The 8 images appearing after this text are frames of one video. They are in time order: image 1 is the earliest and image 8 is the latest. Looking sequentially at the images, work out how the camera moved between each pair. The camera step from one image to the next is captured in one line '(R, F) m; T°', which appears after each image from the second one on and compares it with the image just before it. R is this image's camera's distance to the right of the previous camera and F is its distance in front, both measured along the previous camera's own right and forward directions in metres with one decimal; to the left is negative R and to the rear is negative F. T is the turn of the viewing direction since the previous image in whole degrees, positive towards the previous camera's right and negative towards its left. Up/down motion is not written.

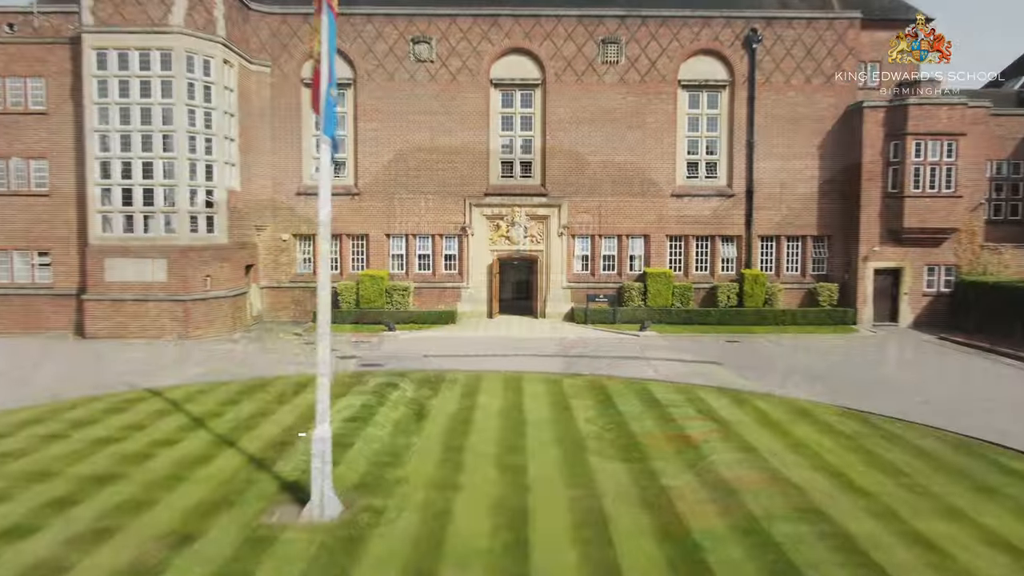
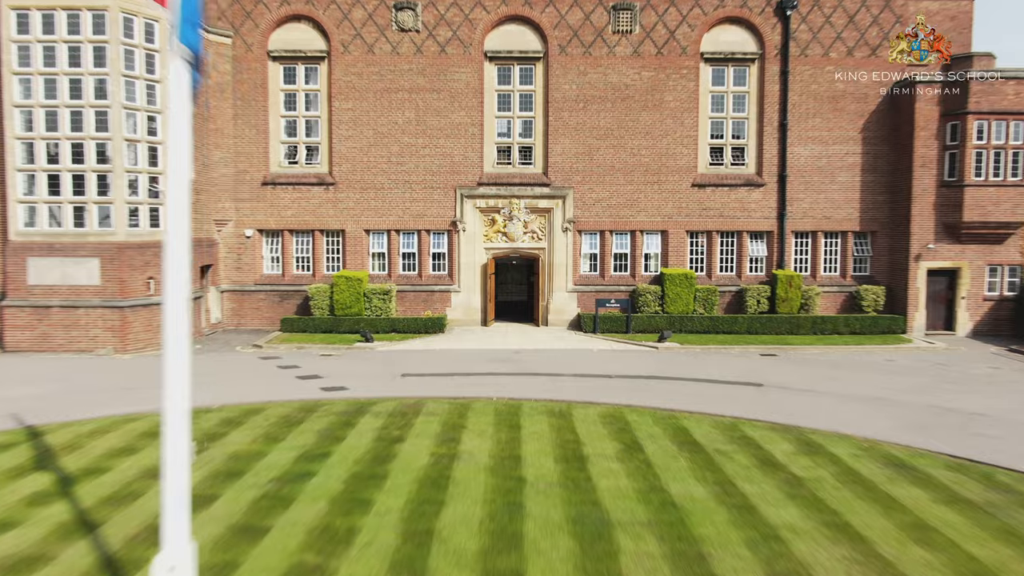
(+0.1, +3.4) m; 0°
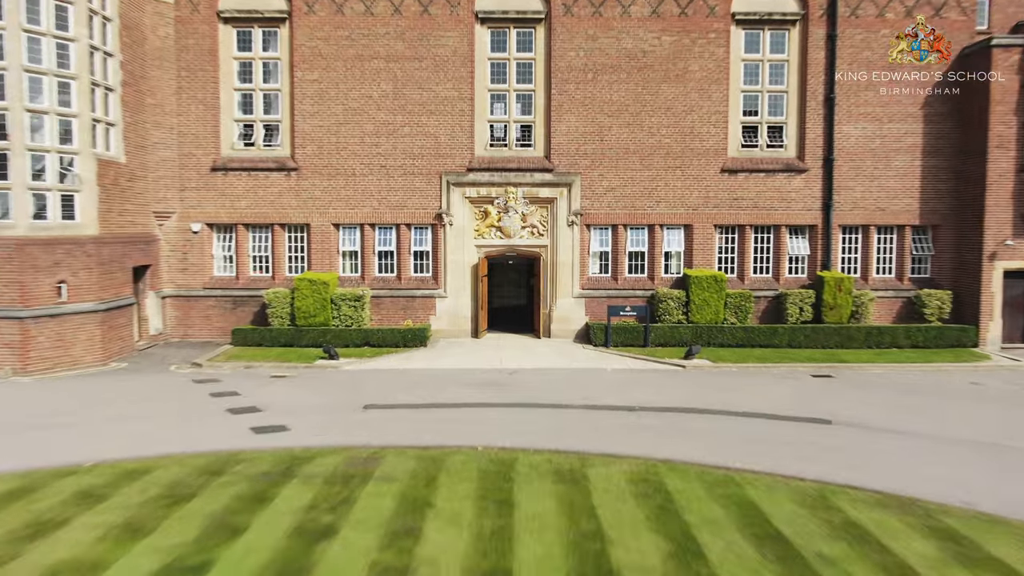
(+0.1, +3.6) m; 0°
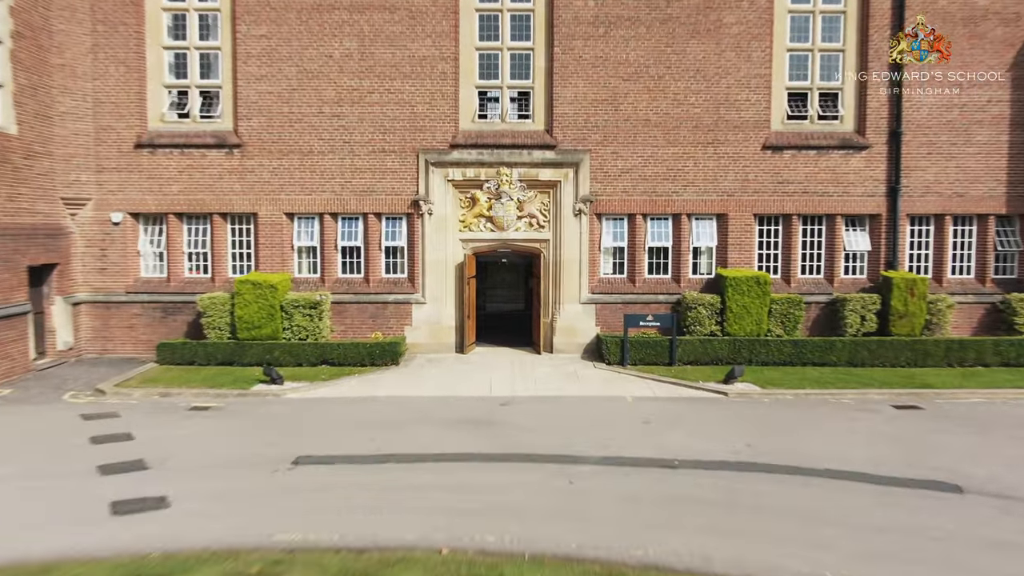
(+0.1, +3.7) m; 0°
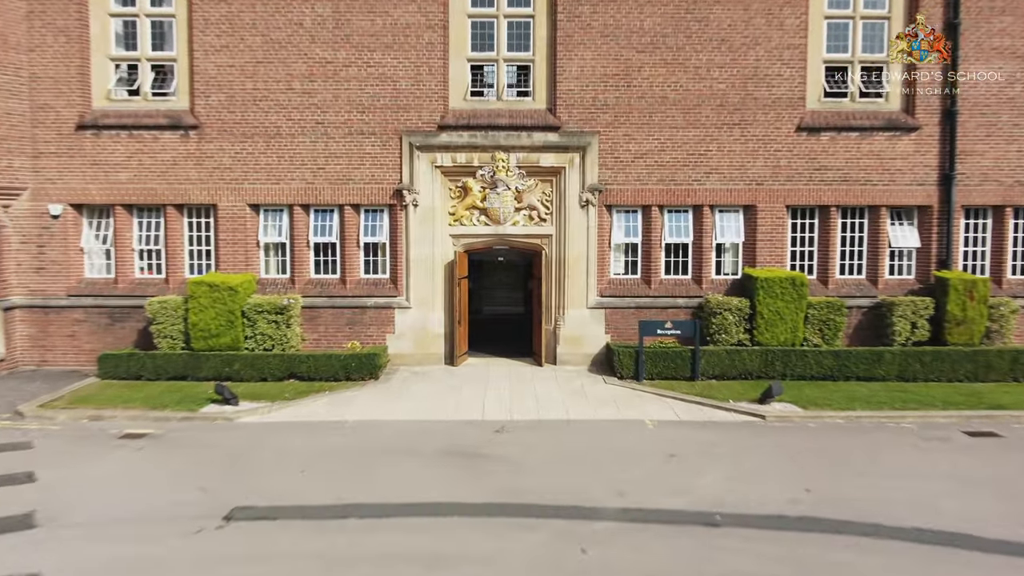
(0.0, +2.0) m; 0°
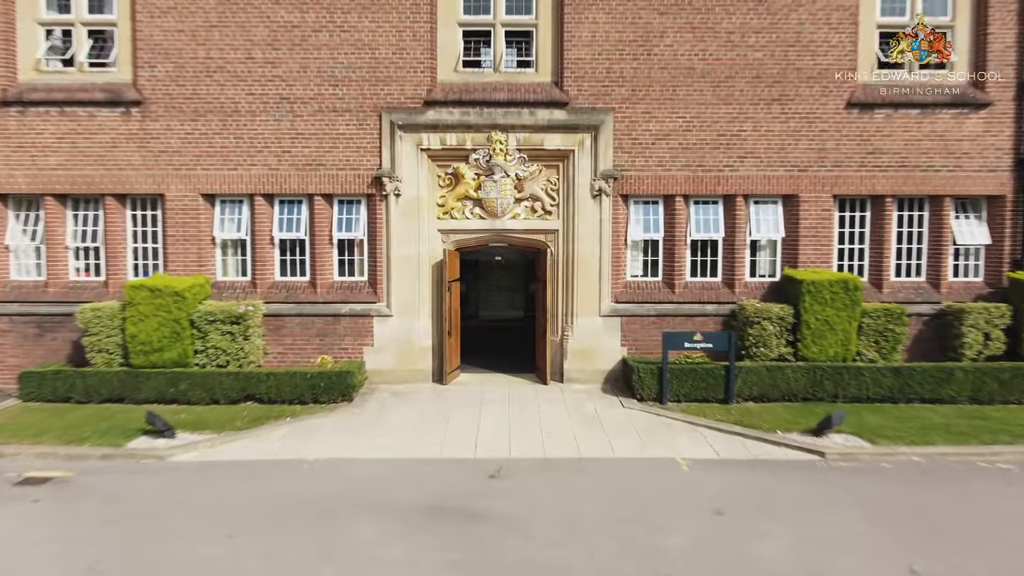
(0.0, +2.1) m; 0°
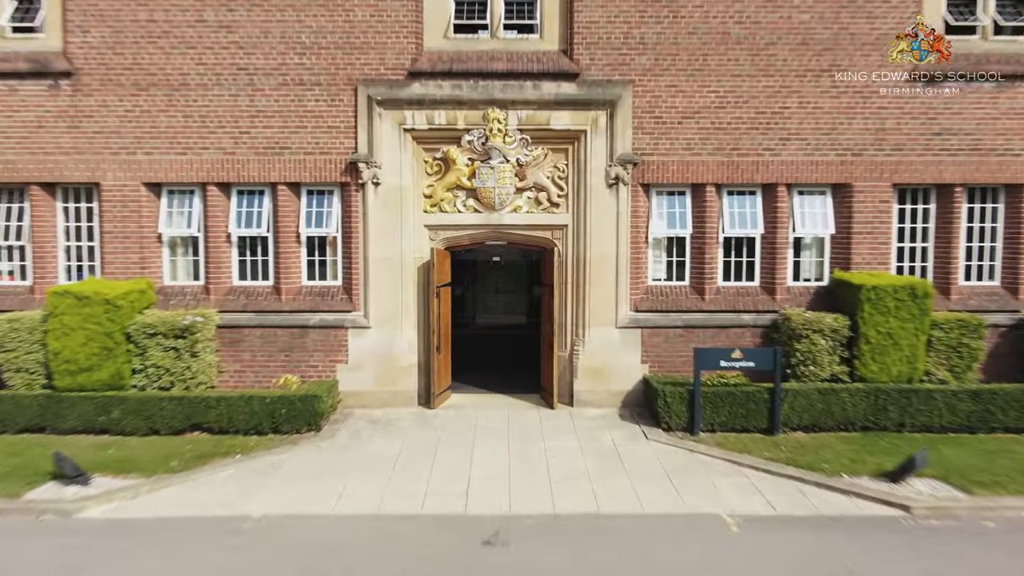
(0.0, +1.9) m; 0°
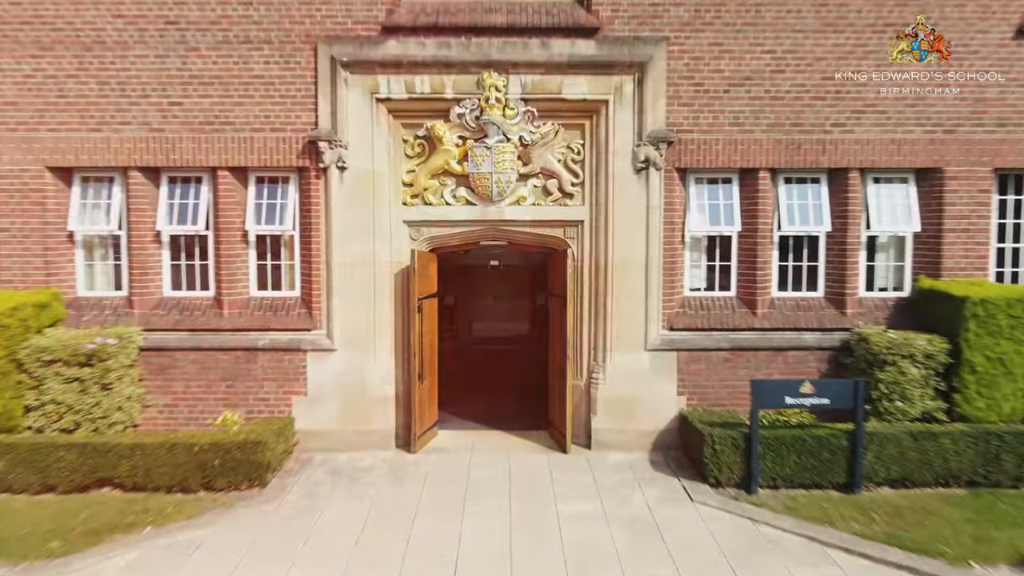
(0.0, +2.1) m; 0°
